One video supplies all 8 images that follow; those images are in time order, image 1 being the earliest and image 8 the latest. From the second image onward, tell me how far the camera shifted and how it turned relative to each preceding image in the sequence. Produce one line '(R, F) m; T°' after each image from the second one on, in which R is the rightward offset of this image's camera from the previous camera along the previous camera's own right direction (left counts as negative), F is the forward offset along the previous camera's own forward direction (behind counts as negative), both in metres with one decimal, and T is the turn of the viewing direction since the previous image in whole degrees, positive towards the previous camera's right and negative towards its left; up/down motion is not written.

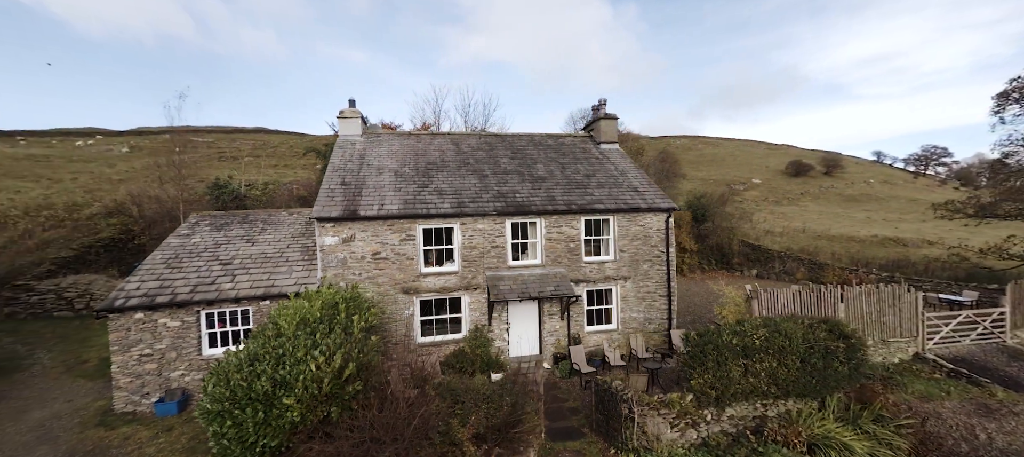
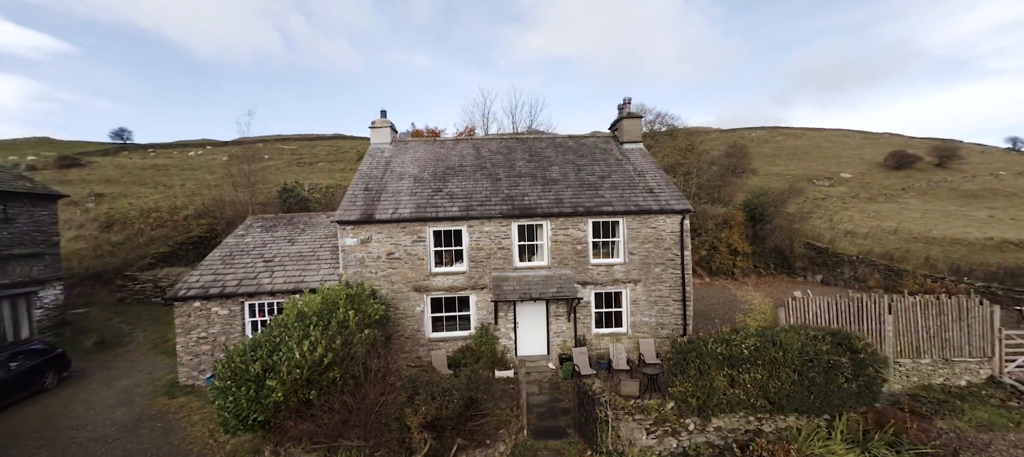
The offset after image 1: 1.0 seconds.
(+1.6, -0.2) m; -9°
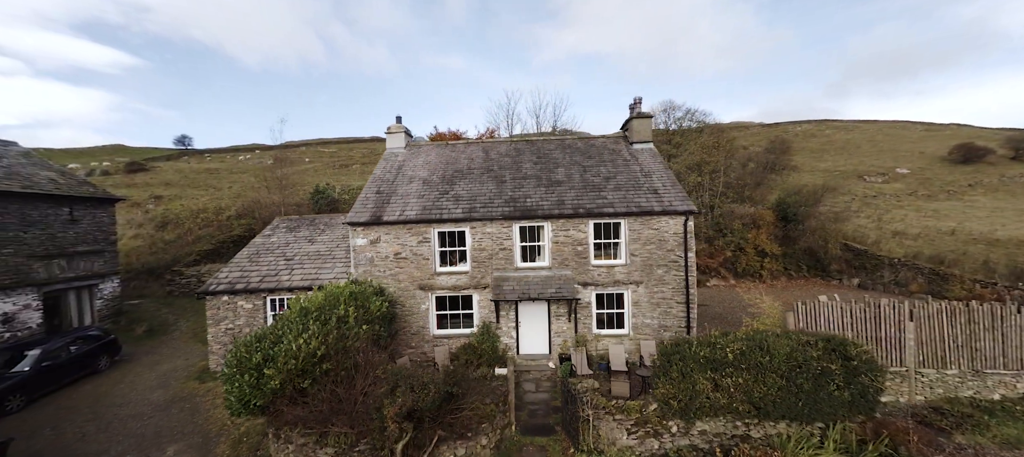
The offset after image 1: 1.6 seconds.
(+0.9, -0.2) m; -5°
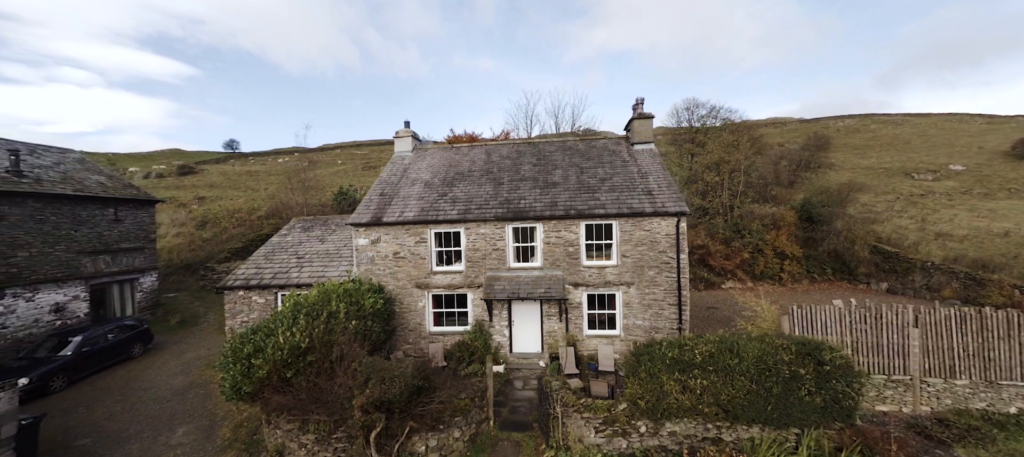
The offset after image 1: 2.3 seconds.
(+1.1, -0.2) m; -4°
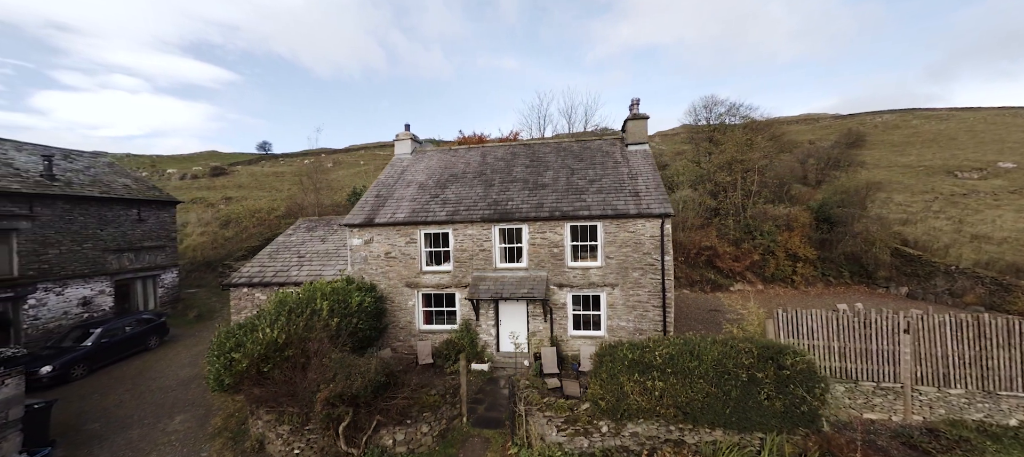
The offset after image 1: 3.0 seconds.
(+1.1, -0.2) m; -3°
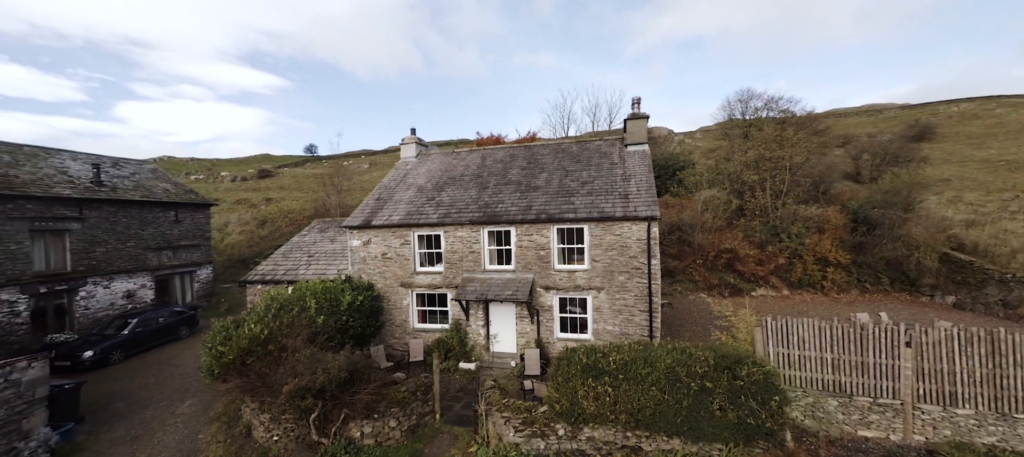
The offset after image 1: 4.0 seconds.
(+1.5, -0.1) m; -5°
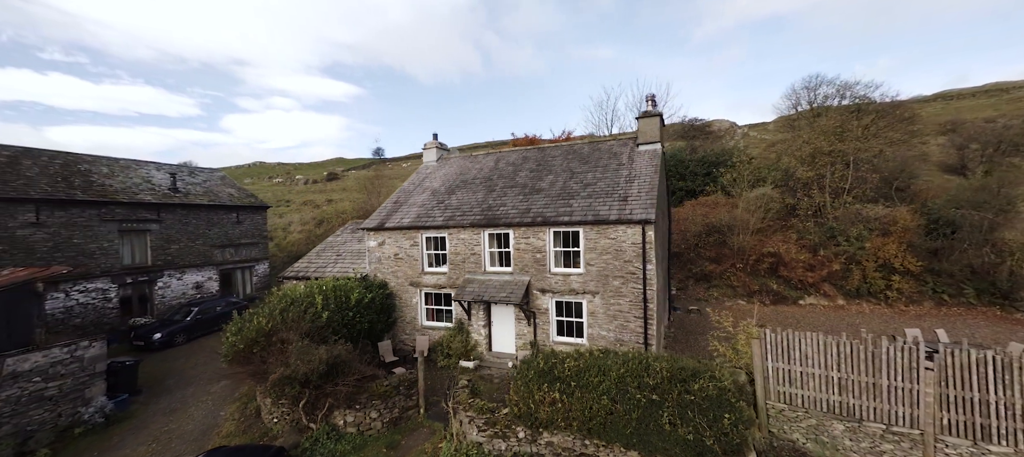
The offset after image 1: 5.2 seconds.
(+1.8, -0.1) m; -8°
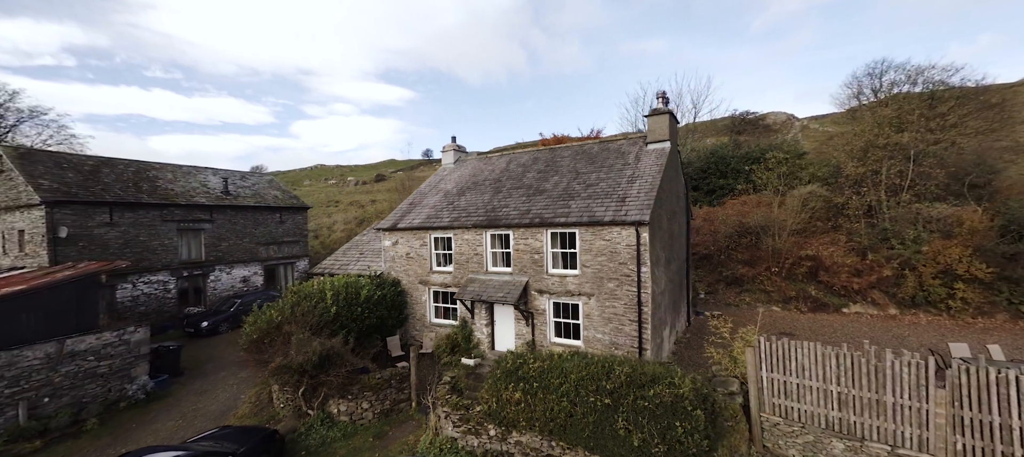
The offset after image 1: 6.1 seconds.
(+1.5, -0.1) m; -7°
